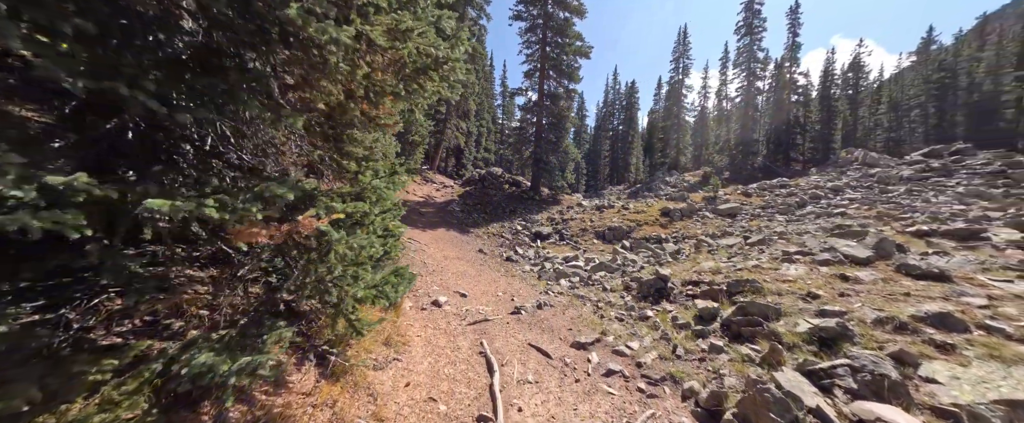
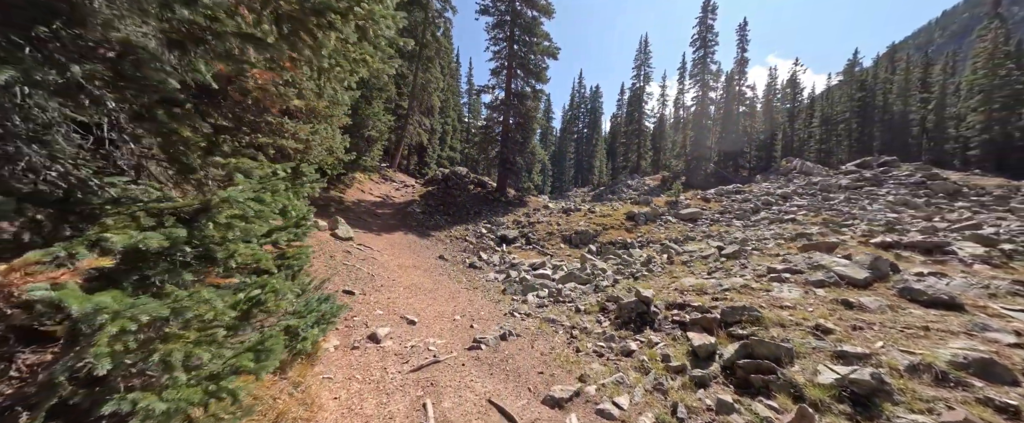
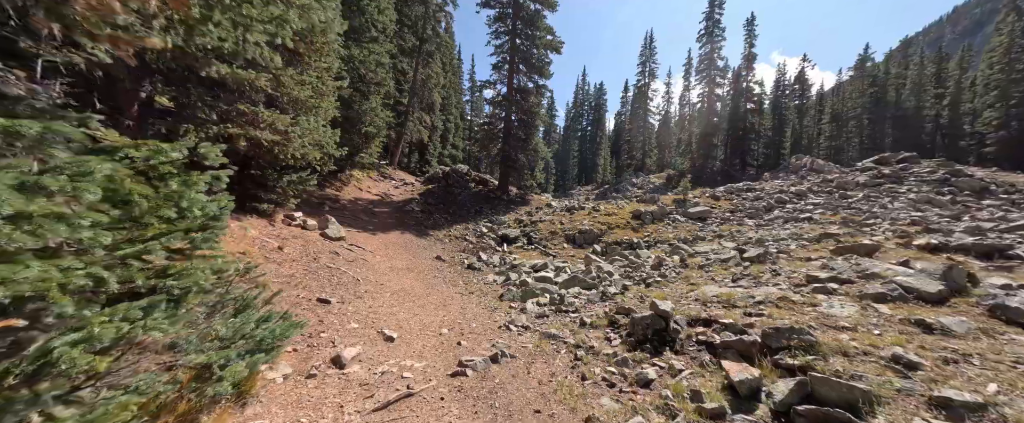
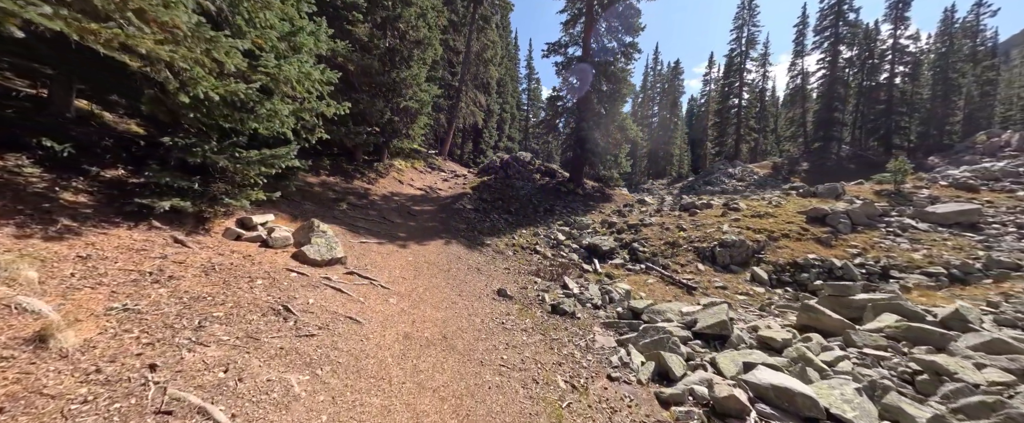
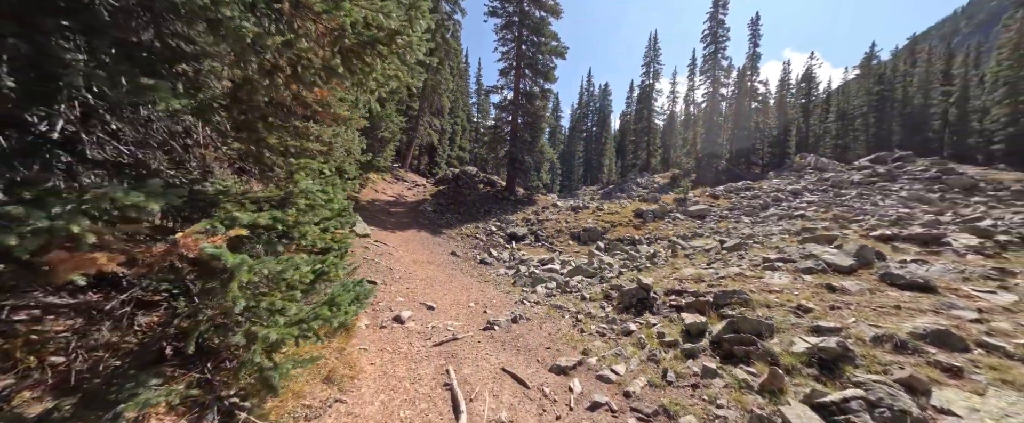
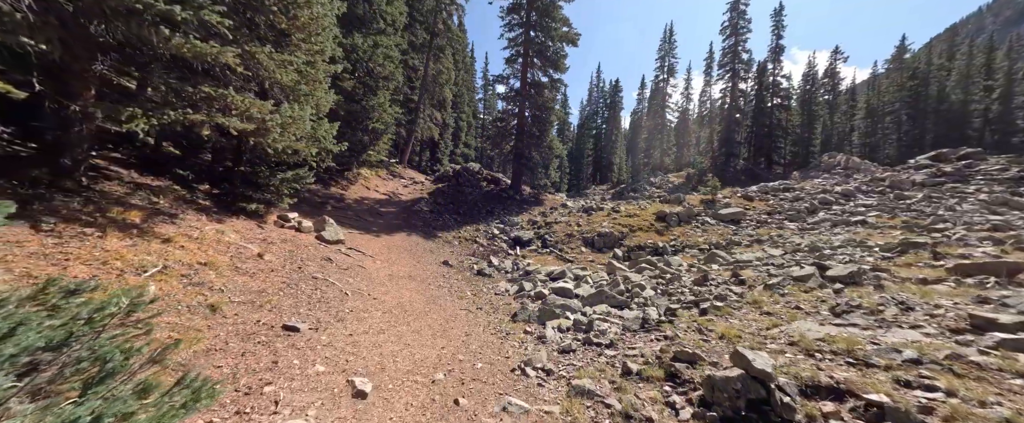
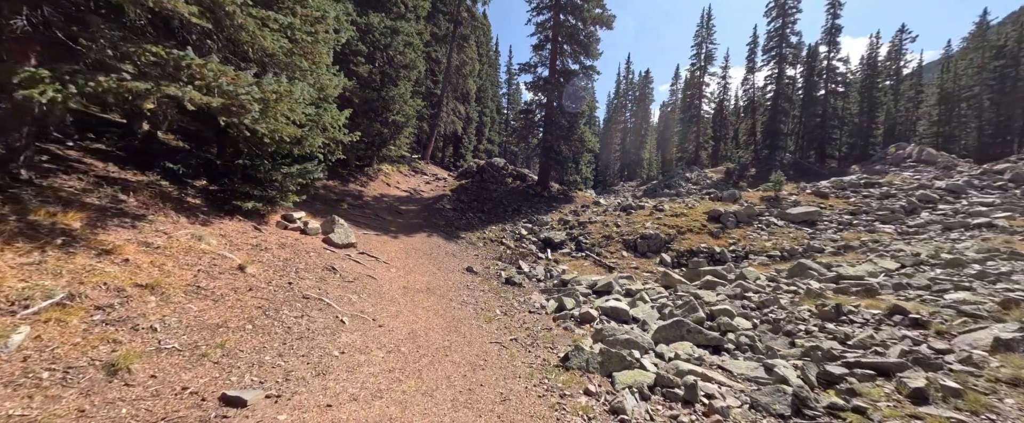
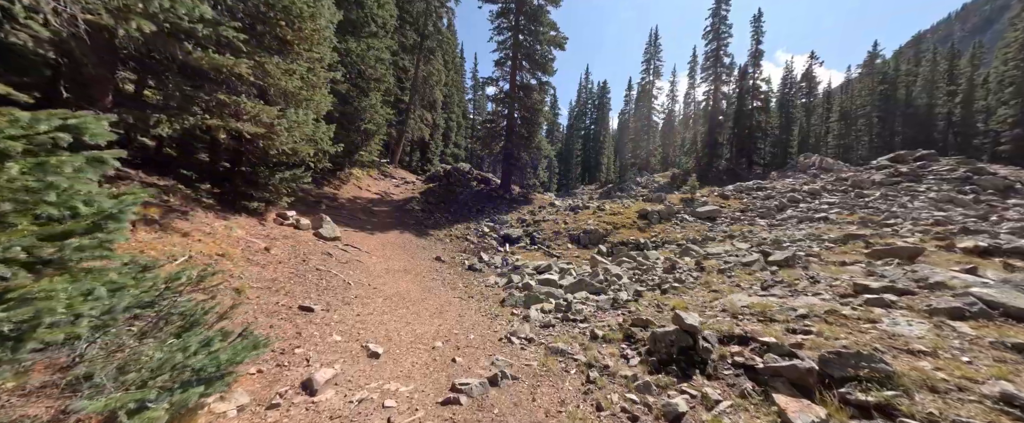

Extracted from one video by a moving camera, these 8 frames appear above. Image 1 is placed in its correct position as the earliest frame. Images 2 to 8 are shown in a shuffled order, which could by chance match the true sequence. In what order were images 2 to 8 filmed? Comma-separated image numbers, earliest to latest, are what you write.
5, 2, 3, 8, 6, 7, 4
